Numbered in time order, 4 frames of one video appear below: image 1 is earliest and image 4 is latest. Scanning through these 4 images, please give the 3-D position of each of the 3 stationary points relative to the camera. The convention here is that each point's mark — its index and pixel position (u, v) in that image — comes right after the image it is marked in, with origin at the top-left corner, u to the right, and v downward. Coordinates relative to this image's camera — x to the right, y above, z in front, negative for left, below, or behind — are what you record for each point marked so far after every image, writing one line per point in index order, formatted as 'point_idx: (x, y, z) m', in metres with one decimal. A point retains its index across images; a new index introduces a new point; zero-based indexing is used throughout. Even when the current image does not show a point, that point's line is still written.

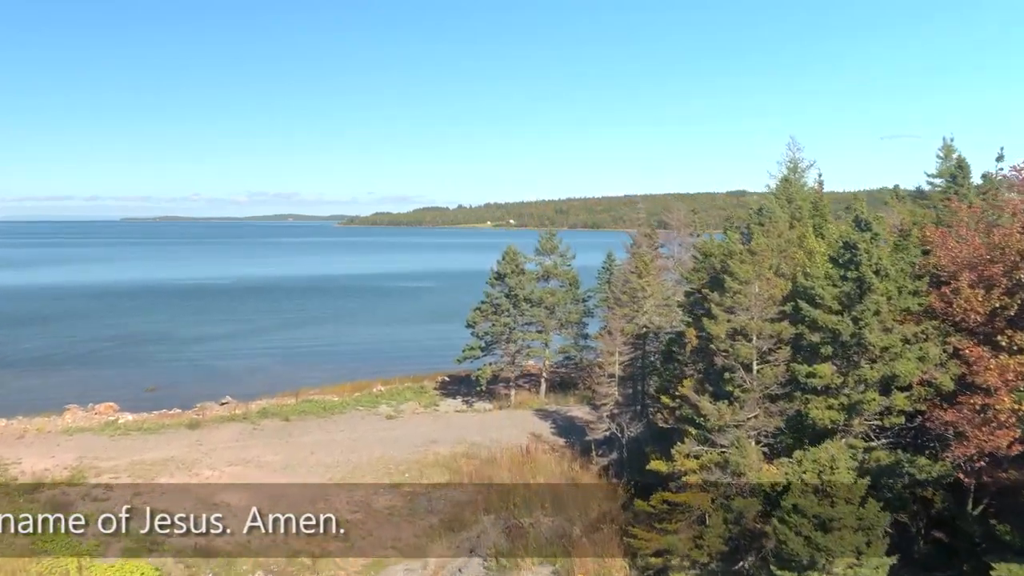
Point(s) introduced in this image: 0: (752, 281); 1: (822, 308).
0: (+5.3, +0.1, +16.5) m
1: (+6.6, -0.5, +16.0) m
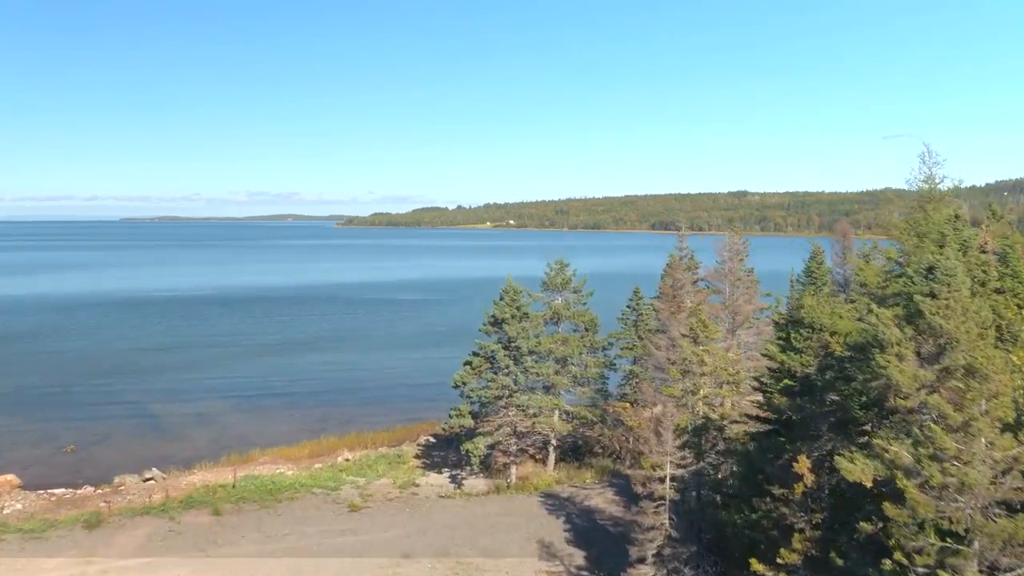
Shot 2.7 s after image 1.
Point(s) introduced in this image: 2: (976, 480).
0: (+5.4, -1.6, +8.7) m
1: (+6.6, -2.2, +8.2) m
2: (+5.2, -2.1, +8.5) m
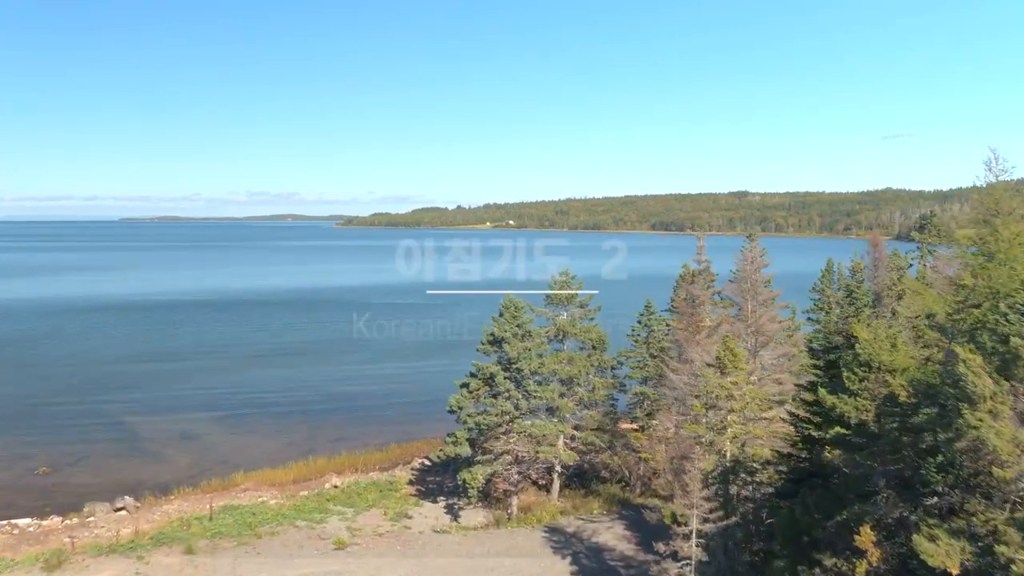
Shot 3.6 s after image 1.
0: (+5.4, -2.1, +6.5) m
1: (+6.7, -2.7, +6.0) m
2: (+5.2, -2.6, +6.3) m
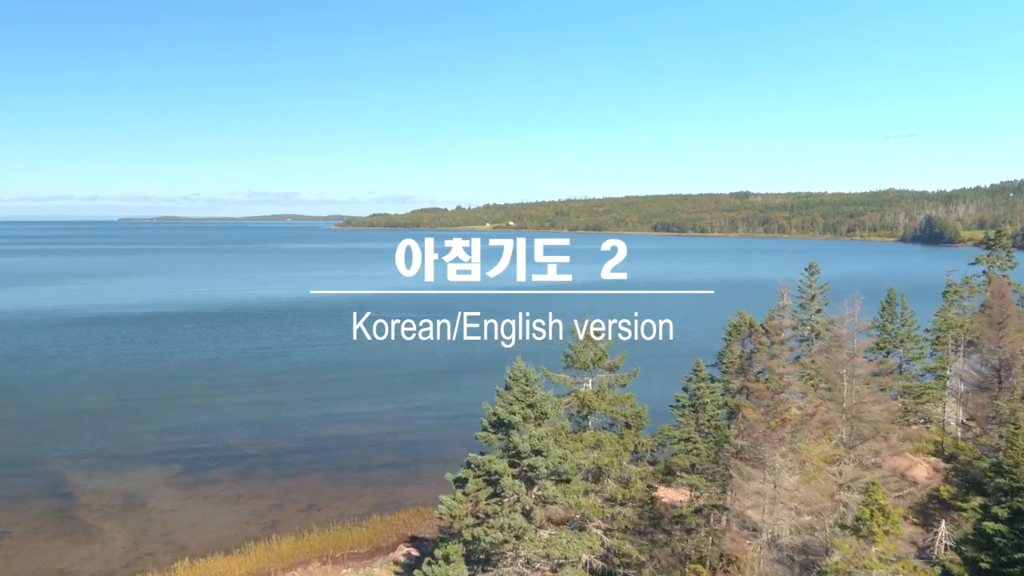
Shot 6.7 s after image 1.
0: (+5.7, -3.8, +0.5) m
1: (+6.9, -4.4, -0.1) m
2: (+5.5, -4.2, +0.3) m
